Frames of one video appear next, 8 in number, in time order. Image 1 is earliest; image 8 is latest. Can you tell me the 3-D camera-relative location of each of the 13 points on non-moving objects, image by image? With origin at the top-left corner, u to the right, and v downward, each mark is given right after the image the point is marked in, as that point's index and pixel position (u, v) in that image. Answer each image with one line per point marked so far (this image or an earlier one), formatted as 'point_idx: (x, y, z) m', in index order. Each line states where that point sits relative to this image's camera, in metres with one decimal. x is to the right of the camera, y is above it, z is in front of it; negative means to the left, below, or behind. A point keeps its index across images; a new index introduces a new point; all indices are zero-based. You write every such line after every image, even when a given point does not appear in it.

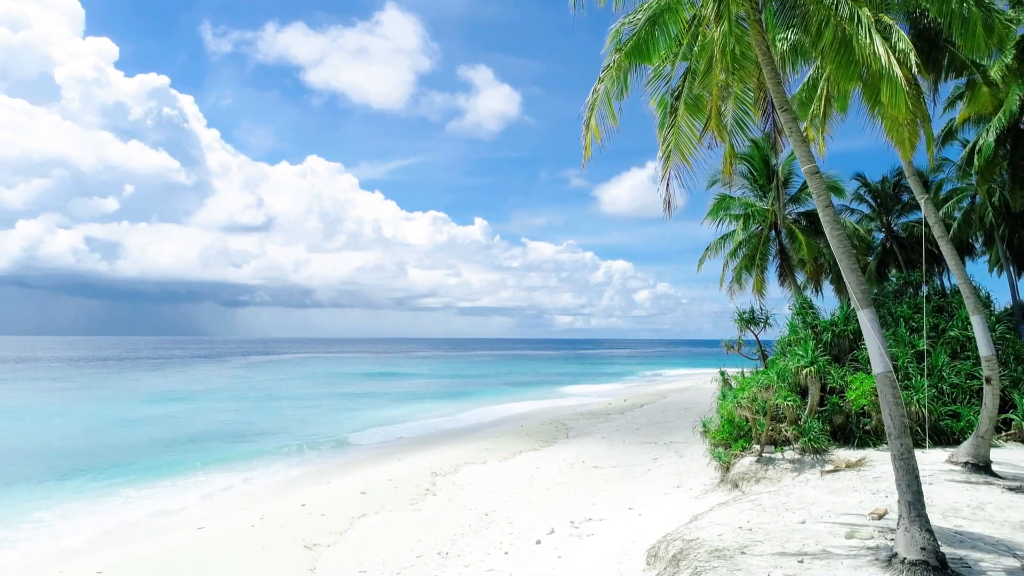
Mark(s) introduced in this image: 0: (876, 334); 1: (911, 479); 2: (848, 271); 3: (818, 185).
0: (+3.9, -0.5, +6.3) m
1: (+4.1, -1.9, +6.1) m
2: (+3.6, +0.2, +6.4) m
3: (+3.4, +1.1, +6.6) m
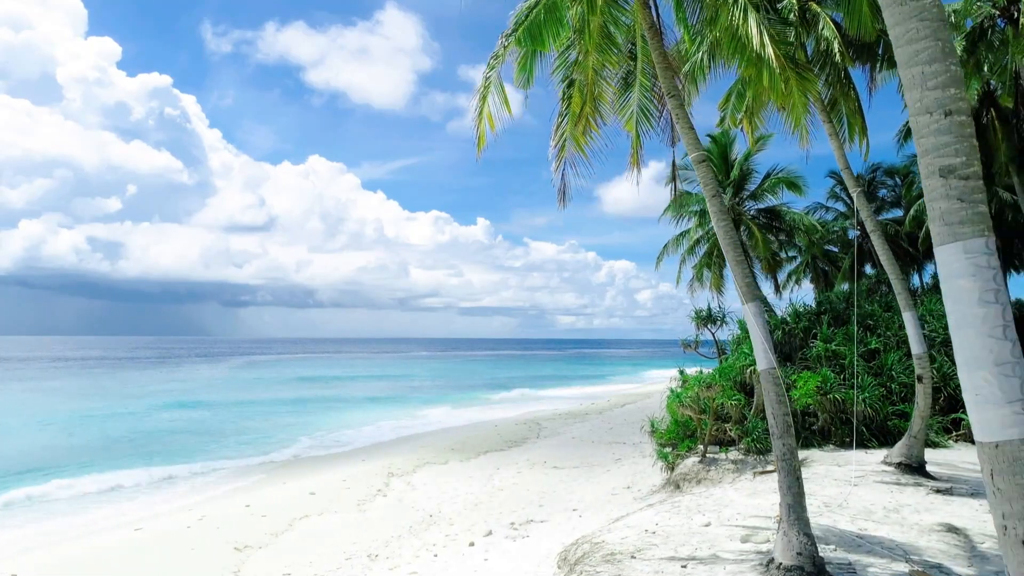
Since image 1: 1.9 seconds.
0: (+2.5, -0.4, +6.0) m
1: (+2.7, -1.9, +5.8) m
2: (+2.3, +0.3, +6.1) m
3: (+2.1, +1.2, +6.3) m
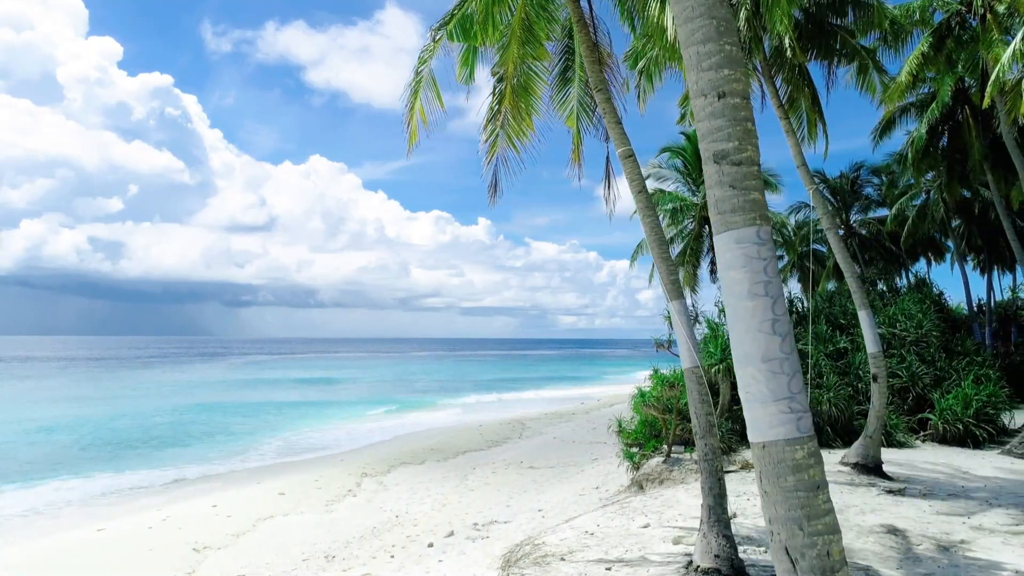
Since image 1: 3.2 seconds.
0: (+1.7, -0.4, +5.9) m
1: (+1.9, -1.8, +5.7) m
2: (+1.5, +0.3, +6.0) m
3: (+1.3, +1.2, +6.2) m
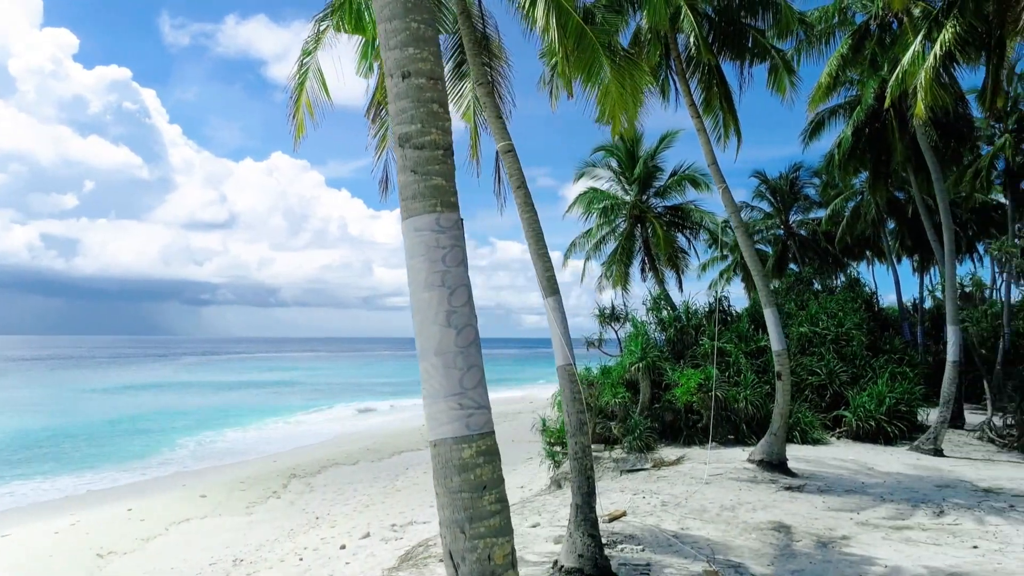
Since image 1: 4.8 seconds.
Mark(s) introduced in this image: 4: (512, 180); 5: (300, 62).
0: (+0.4, -0.3, +5.9) m
1: (+0.6, -1.8, +5.6) m
2: (+0.2, +0.3, +6.0) m
3: (0.0, +1.2, +6.2) m
4: (0.0, +1.1, +6.1) m
5: (-2.5, +2.7, +7.1) m
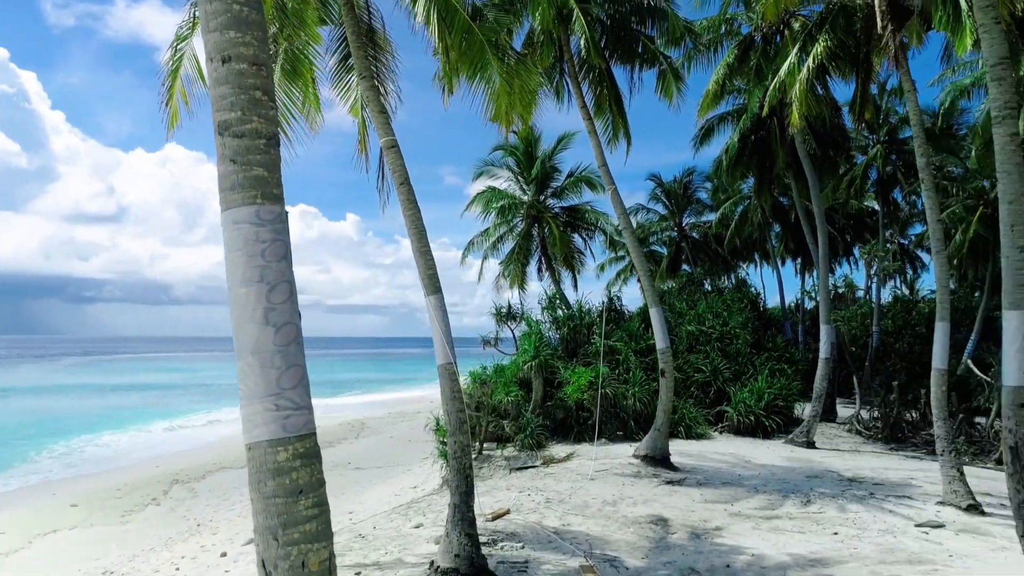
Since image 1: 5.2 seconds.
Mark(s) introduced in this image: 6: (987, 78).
0: (-0.7, -0.3, +5.8) m
1: (-0.5, -1.8, +5.6) m
2: (-1.0, +0.3, +5.9) m
3: (-1.2, +1.3, +6.1) m
4: (-1.2, +1.1, +6.0) m
5: (-3.7, +2.7, +6.6) m
6: (+4.1, +1.9, +5.0) m
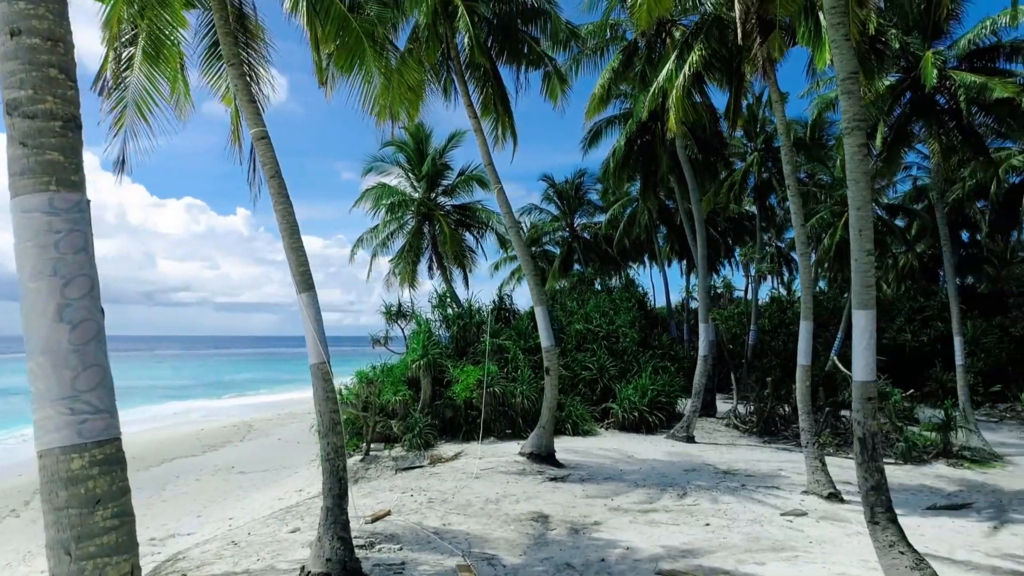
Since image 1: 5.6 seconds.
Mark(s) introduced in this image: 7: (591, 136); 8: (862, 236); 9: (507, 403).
0: (-1.9, -0.3, +5.7) m
1: (-1.6, -1.8, +5.5) m
2: (-2.1, +0.4, +5.7) m
3: (-2.3, +1.3, +5.8) m
4: (-2.3, +1.1, +5.7) m
5: (-4.9, +2.8, +5.9) m
6: (+3.0, +1.8, +5.6) m
7: (+1.7, +3.3, +13.0) m
8: (+3.2, +0.5, +5.5) m
9: (-0.1, -2.1, +10.9) m
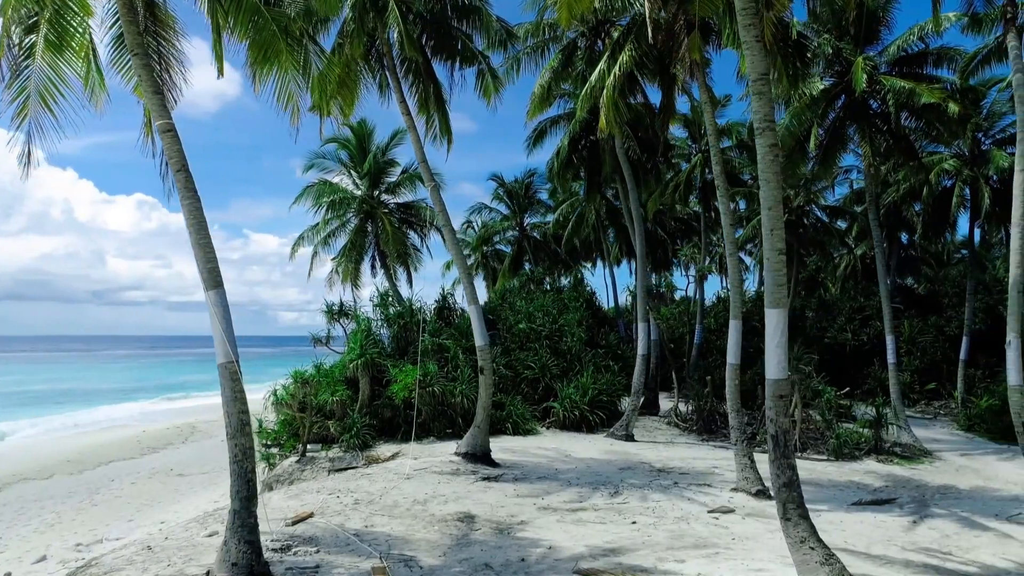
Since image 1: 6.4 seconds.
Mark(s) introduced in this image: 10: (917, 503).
0: (-2.6, -0.3, +5.5) m
1: (-2.4, -1.7, +5.3) m
2: (-2.9, +0.4, +5.5) m
3: (-3.1, +1.3, +5.6) m
4: (-3.1, +1.2, +5.5) m
5: (-5.7, +2.9, +5.5) m
6: (+2.3, +1.9, +5.7) m
7: (+0.5, +3.3, +13.0) m
8: (+2.5, +0.5, +5.6) m
9: (-1.2, -2.1, +10.8) m
10: (+5.7, -3.0, +8.4) m
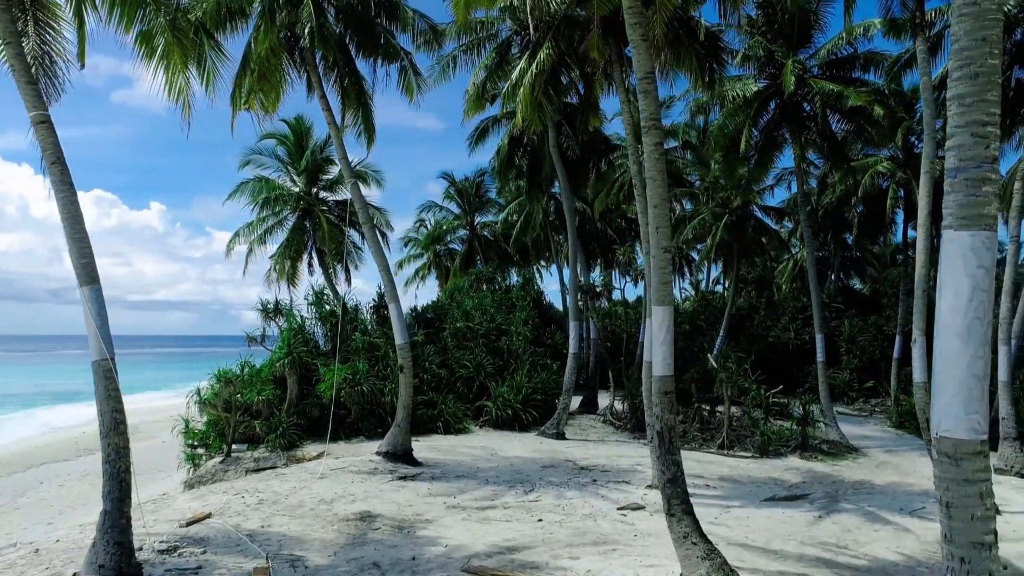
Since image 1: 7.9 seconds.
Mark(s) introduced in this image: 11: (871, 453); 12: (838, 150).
0: (-3.7, -0.2, +5.3) m
1: (-3.5, -1.7, +5.2) m
2: (-3.9, +0.4, +5.3) m
3: (-4.2, +1.4, +5.4) m
4: (-4.2, +1.2, +5.4) m
5: (-6.7, +2.9, +5.3) m
6: (+1.2, +1.9, +5.7) m
7: (-0.8, +3.4, +13.0) m
8: (+1.4, +0.5, +5.6) m
9: (-2.4, -2.0, +10.7) m
10: (+4.5, -3.0, +8.6) m
11: (+6.8, -3.1, +11.2) m
12: (+6.6, +2.8, +12.0) m
